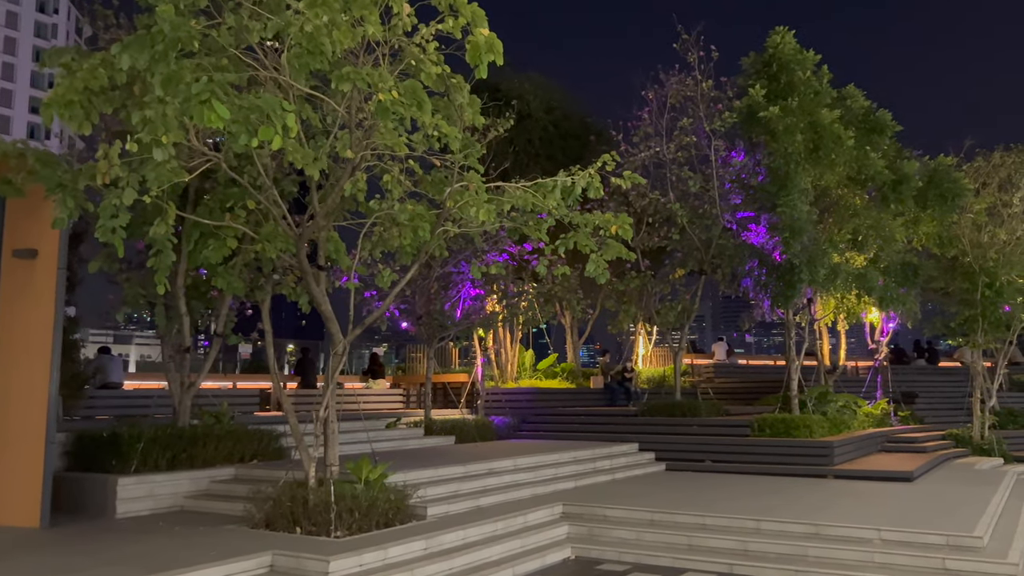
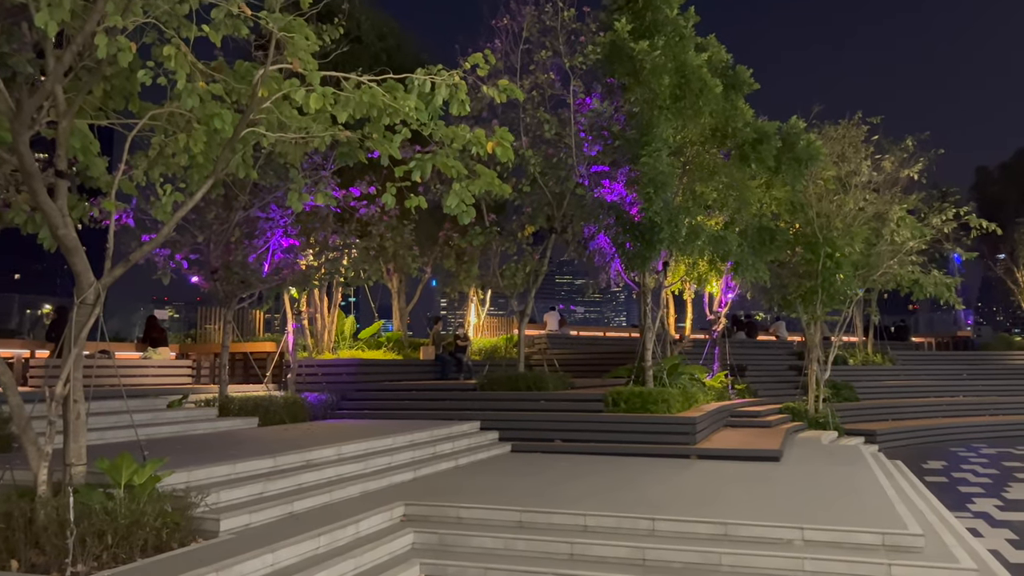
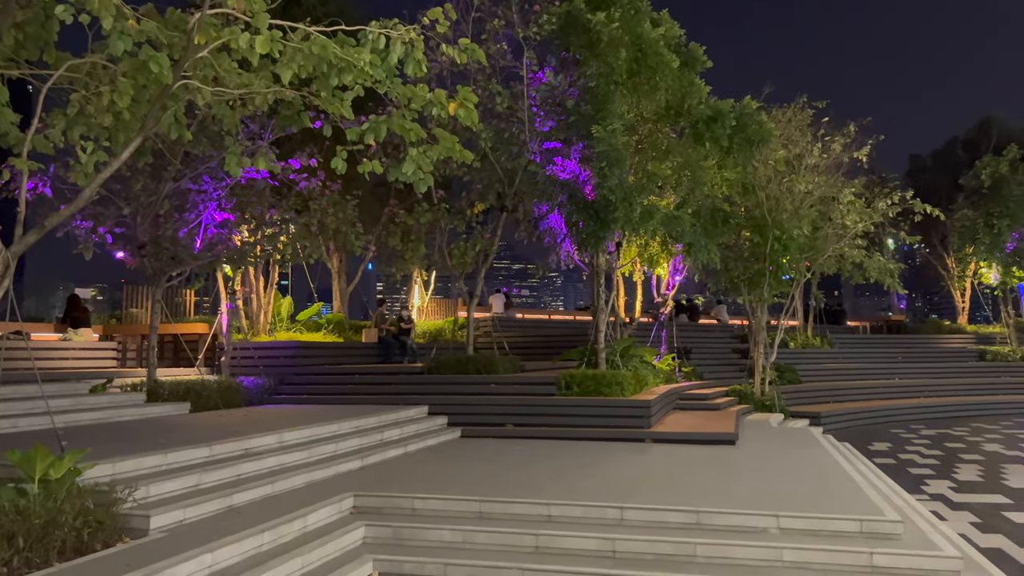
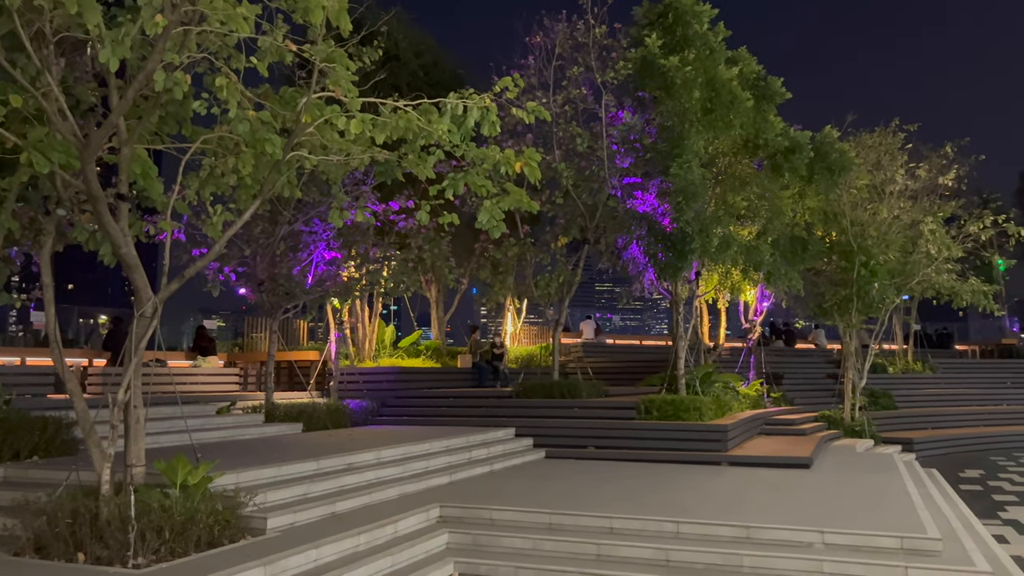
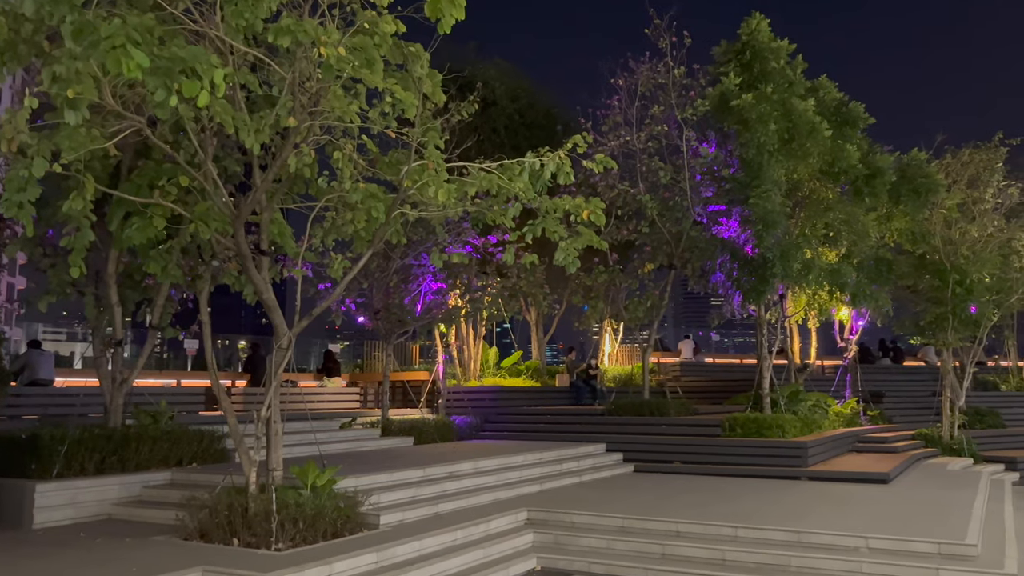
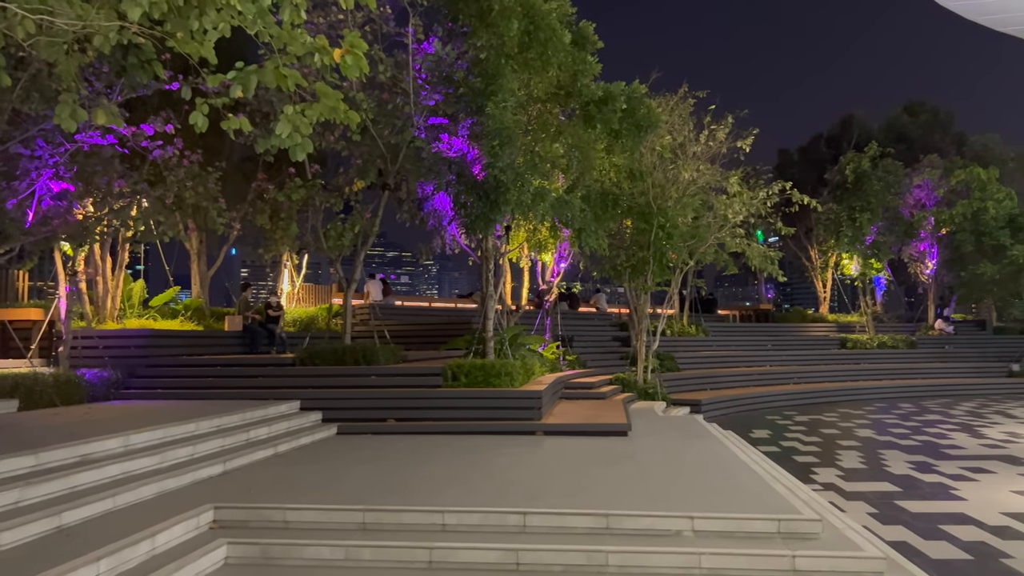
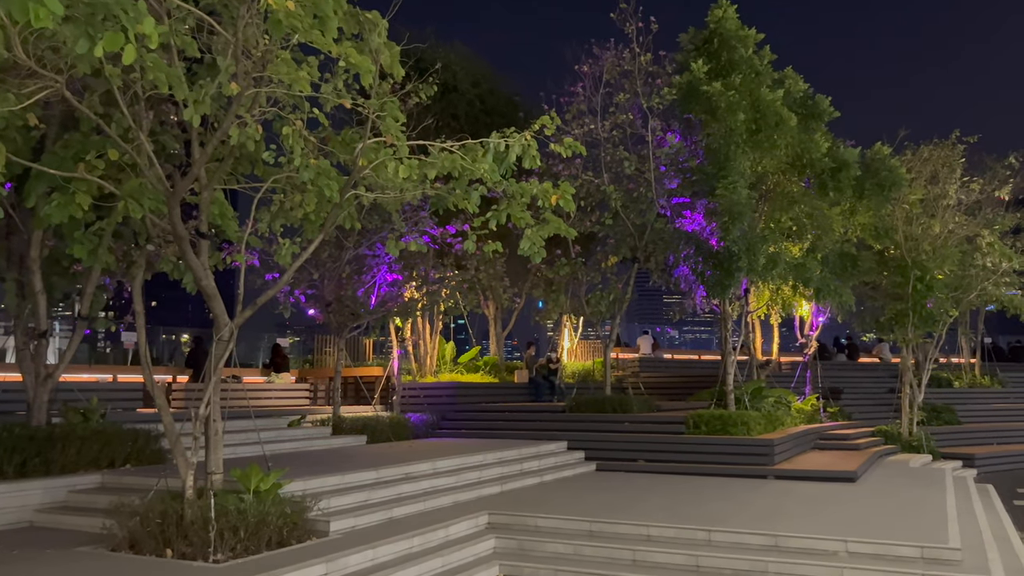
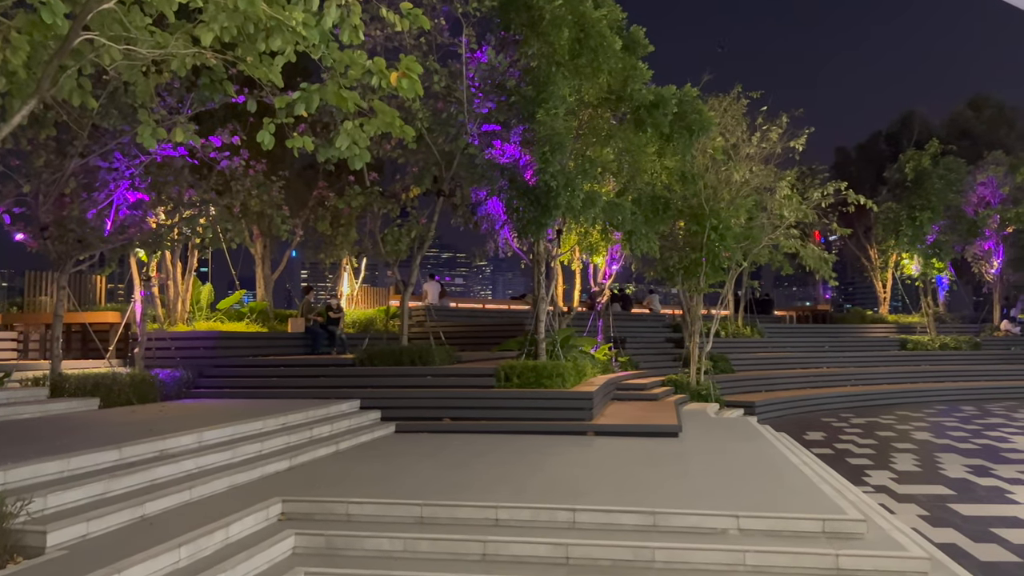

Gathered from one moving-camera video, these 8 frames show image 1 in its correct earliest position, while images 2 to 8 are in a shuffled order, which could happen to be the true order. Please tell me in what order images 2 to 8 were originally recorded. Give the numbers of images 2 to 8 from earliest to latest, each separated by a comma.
5, 7, 4, 2, 3, 8, 6
